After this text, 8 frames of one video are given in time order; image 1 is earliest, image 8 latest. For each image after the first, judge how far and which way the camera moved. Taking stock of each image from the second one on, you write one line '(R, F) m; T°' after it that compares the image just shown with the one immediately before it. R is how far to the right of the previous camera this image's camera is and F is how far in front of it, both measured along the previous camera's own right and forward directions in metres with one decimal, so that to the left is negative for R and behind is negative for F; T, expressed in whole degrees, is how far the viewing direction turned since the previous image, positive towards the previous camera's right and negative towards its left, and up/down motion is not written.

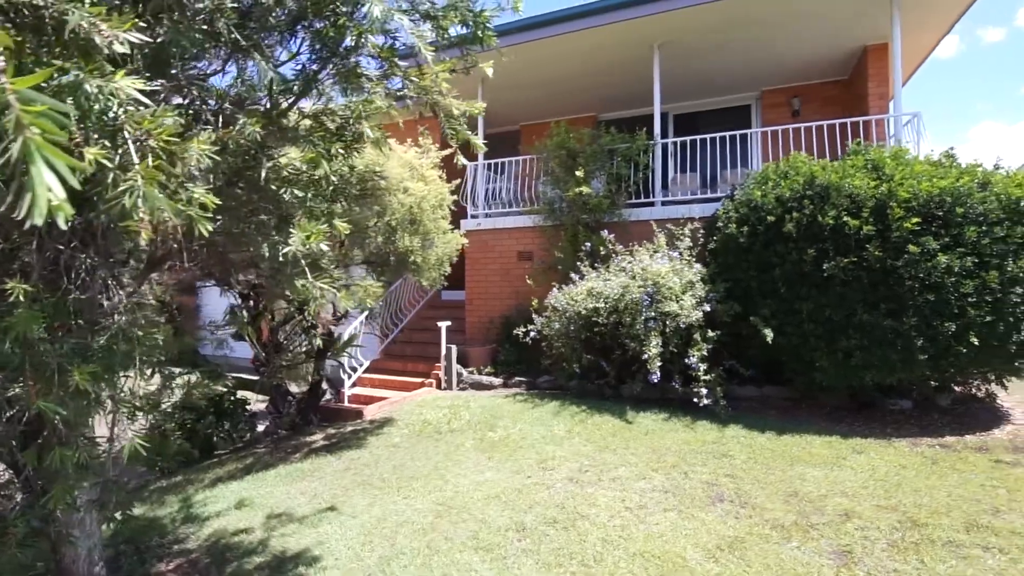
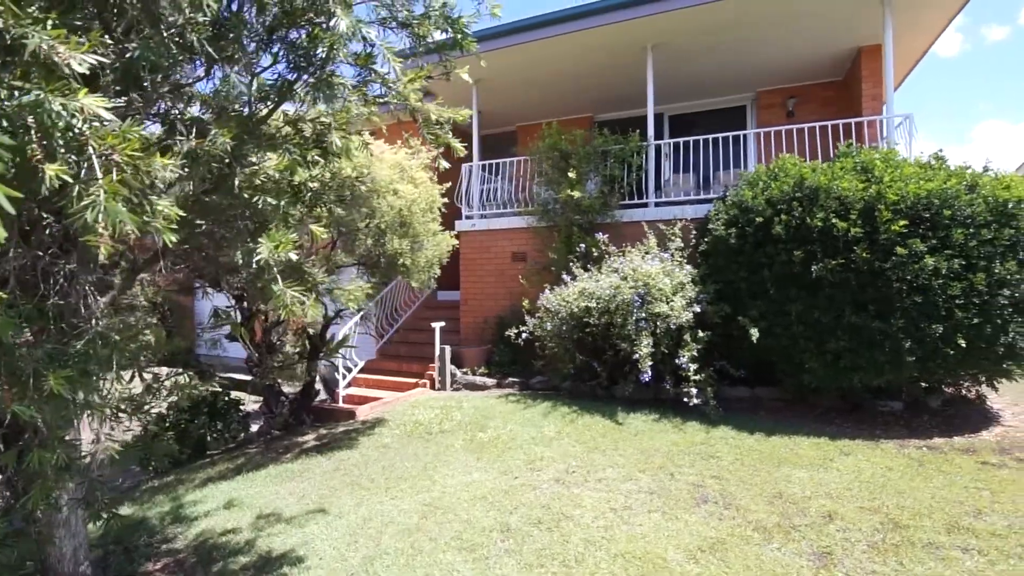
(+0.1, 0.0) m; 0°
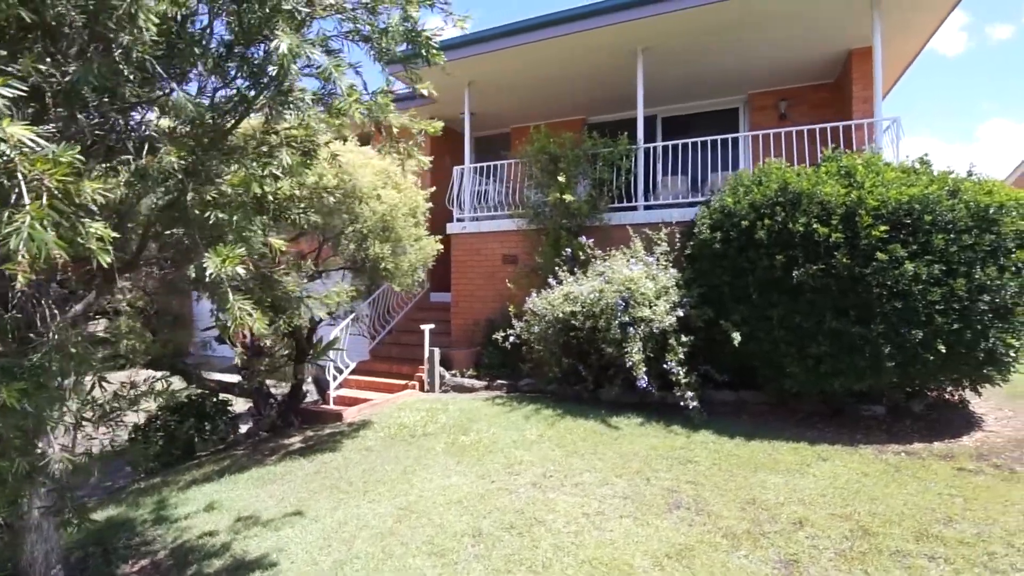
(+0.2, 0.0) m; 0°
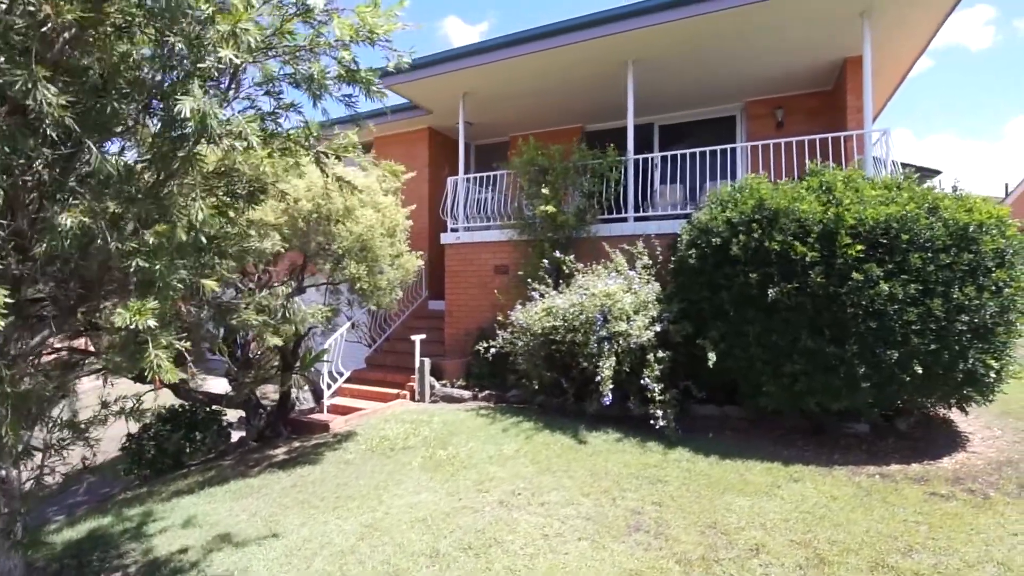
(+0.5, 0.0) m; -2°
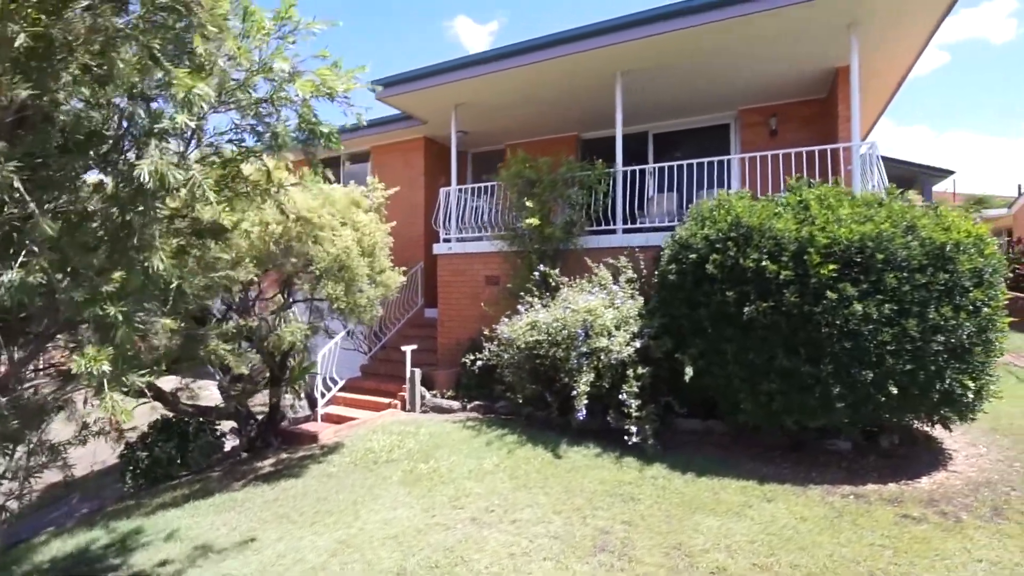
(+0.4, -0.1) m; -1°
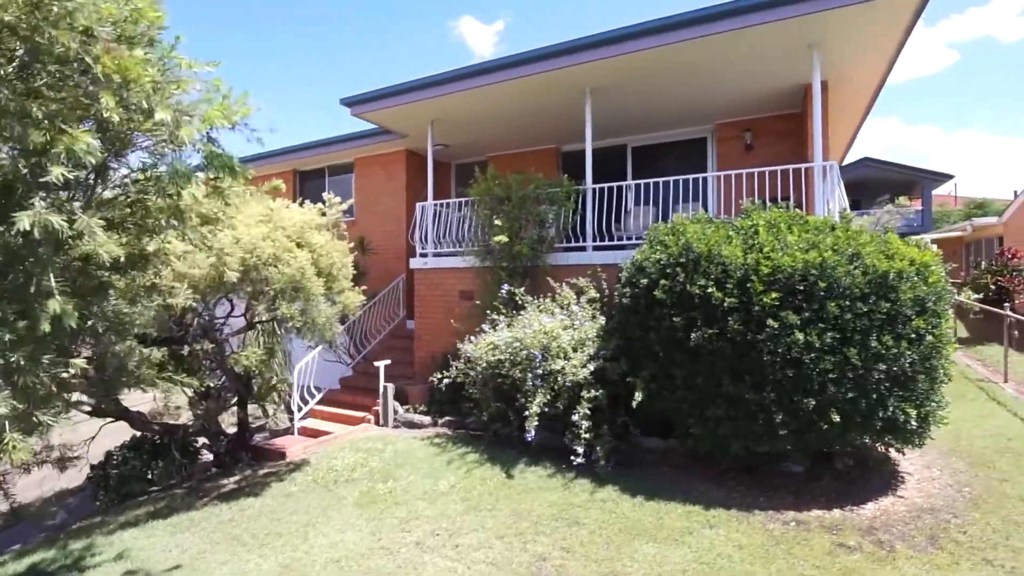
(+0.6, -0.1) m; -1°
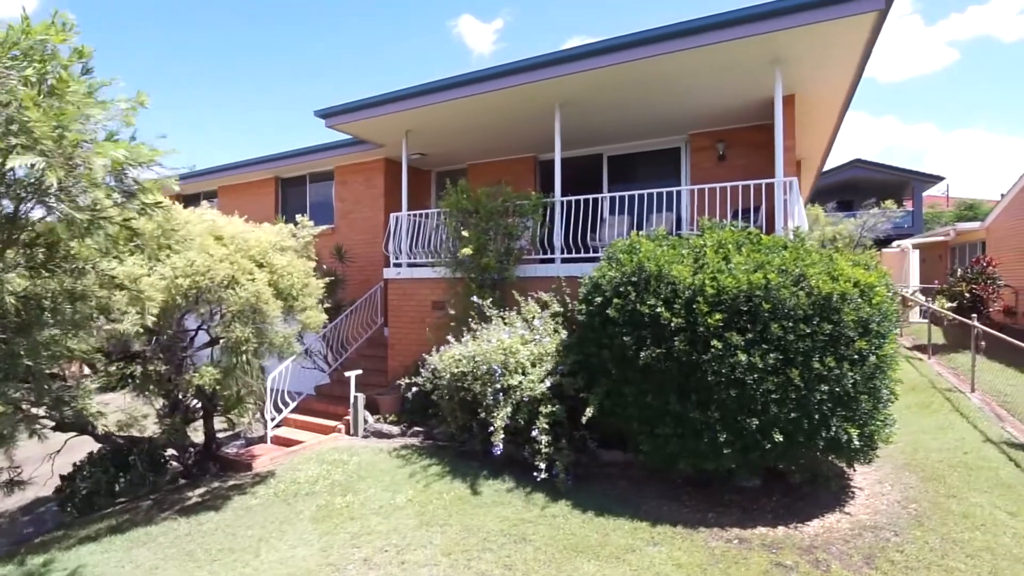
(+0.5, -0.1) m; 0°
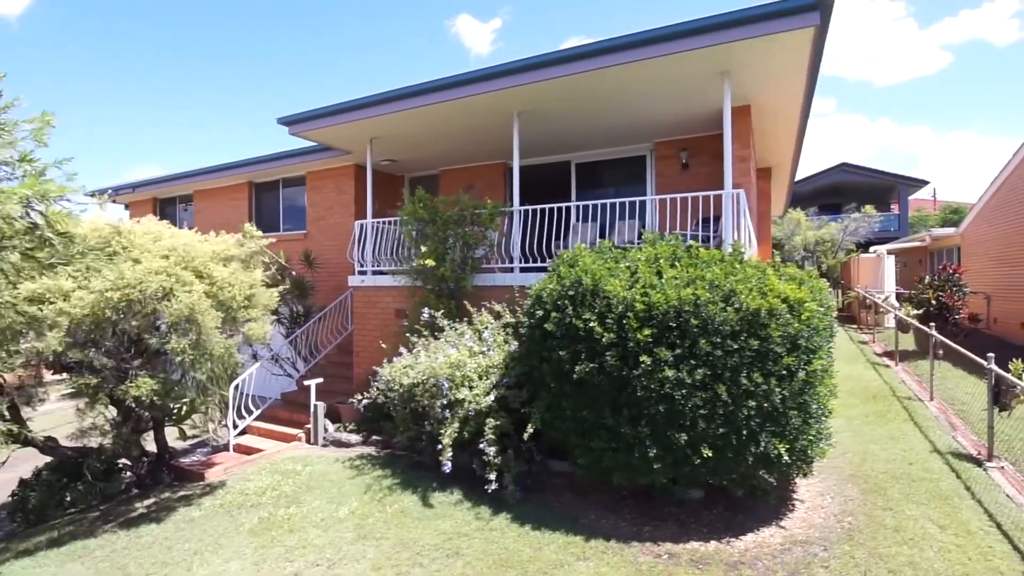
(+0.7, 0.0) m; 0°
